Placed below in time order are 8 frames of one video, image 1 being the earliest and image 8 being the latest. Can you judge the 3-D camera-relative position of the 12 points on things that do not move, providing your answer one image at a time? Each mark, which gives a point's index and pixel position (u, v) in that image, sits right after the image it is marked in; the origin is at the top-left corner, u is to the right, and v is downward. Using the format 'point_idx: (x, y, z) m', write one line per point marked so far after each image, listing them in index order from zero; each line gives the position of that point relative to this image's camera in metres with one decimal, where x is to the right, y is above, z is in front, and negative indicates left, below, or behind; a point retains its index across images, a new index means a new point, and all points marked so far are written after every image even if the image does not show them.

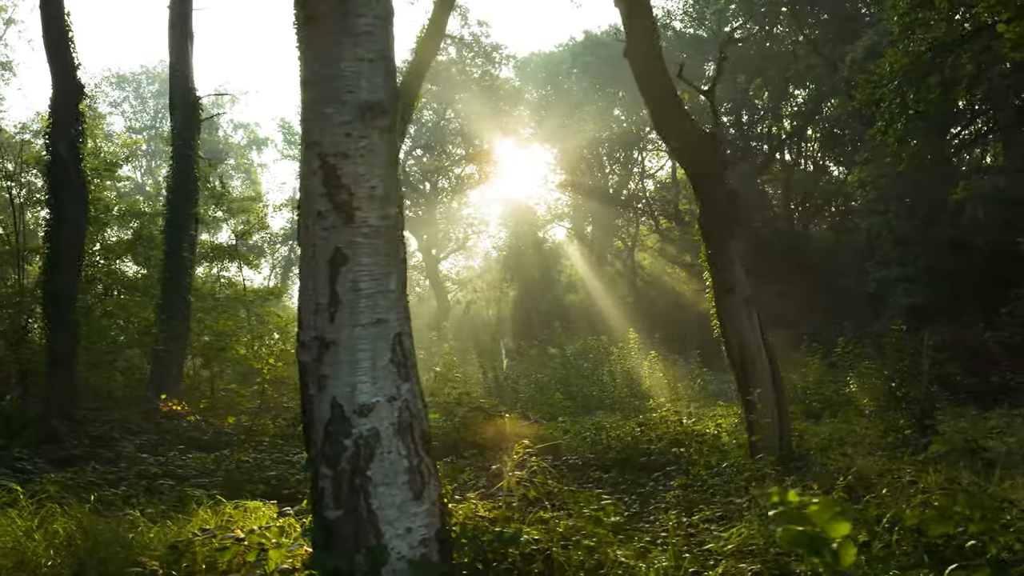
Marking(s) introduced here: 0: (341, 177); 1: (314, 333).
0: (-0.7, +0.4, +3.7) m
1: (-0.8, -0.2, +3.8) m
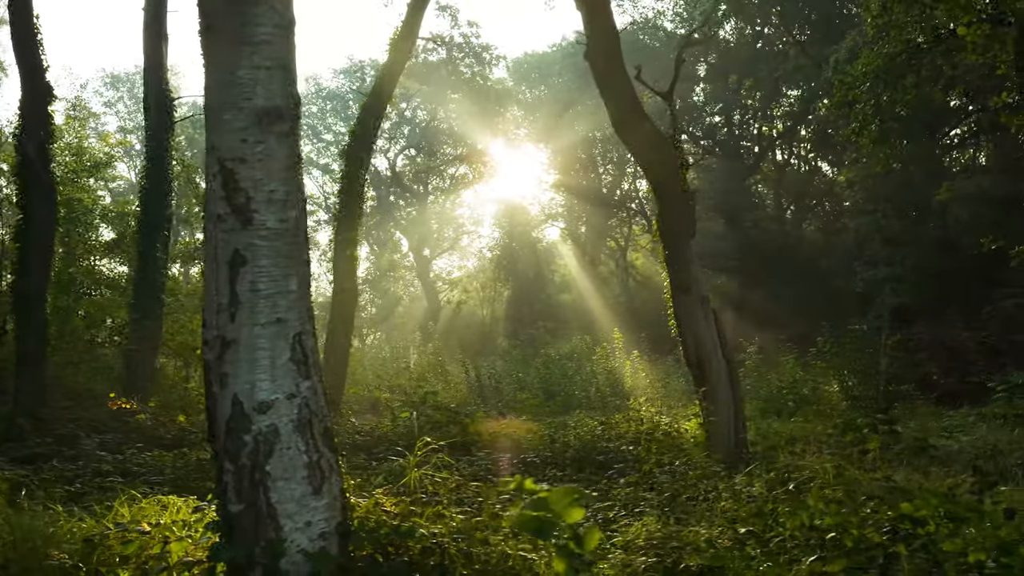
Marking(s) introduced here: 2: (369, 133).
0: (-1.1, +0.4, +3.8) m
1: (-1.3, -0.2, +3.9) m
2: (-2.1, +2.3, +13.8) m
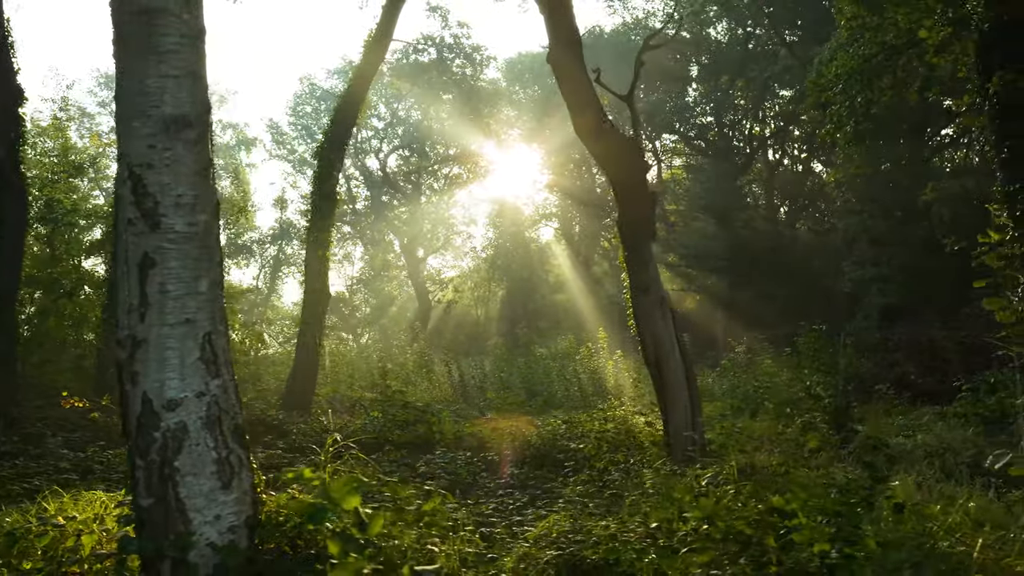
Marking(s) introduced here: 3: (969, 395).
0: (-1.6, +0.4, +4.0) m
1: (-1.7, -0.2, +4.0) m
2: (-2.6, +2.3, +13.9) m
3: (+6.5, -1.5, +13.0) m
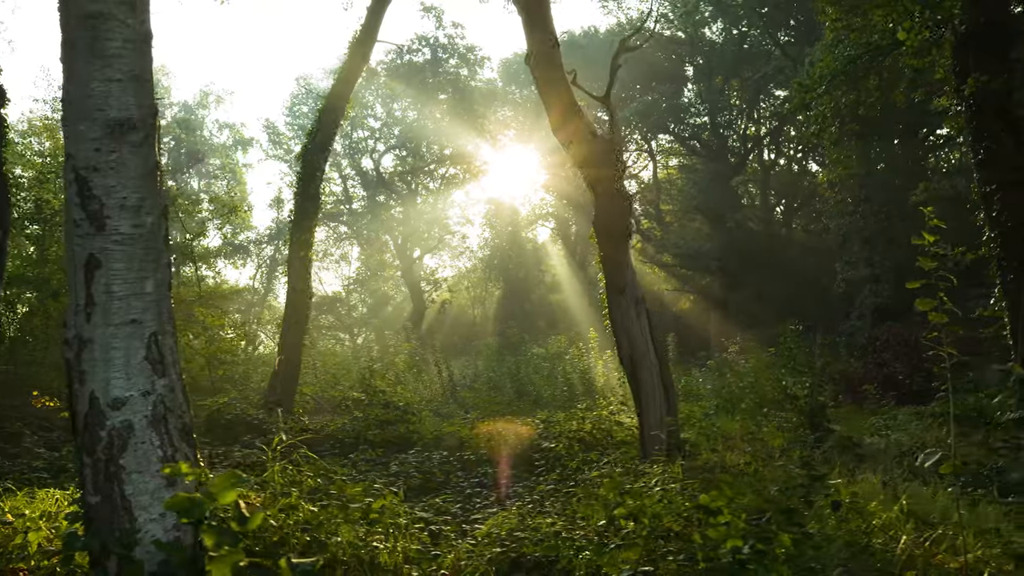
0: (-1.8, +0.4, +4.0) m
1: (-1.9, -0.2, +4.1) m
2: (-2.8, +2.3, +14.0) m
3: (+6.2, -1.5, +13.1) m
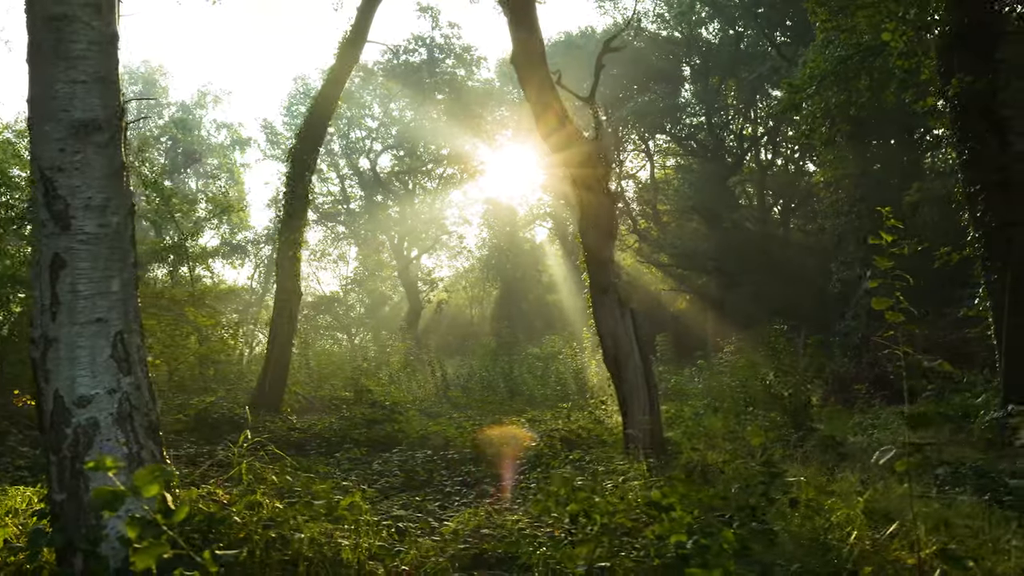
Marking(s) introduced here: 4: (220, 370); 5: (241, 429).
0: (-2.0, +0.4, +4.1) m
1: (-2.1, -0.2, +4.1) m
2: (-3.0, +2.3, +14.0) m
3: (+6.0, -1.5, +13.1) m
4: (-5.8, -1.6, +18.2) m
5: (-3.3, -1.7, +11.2) m
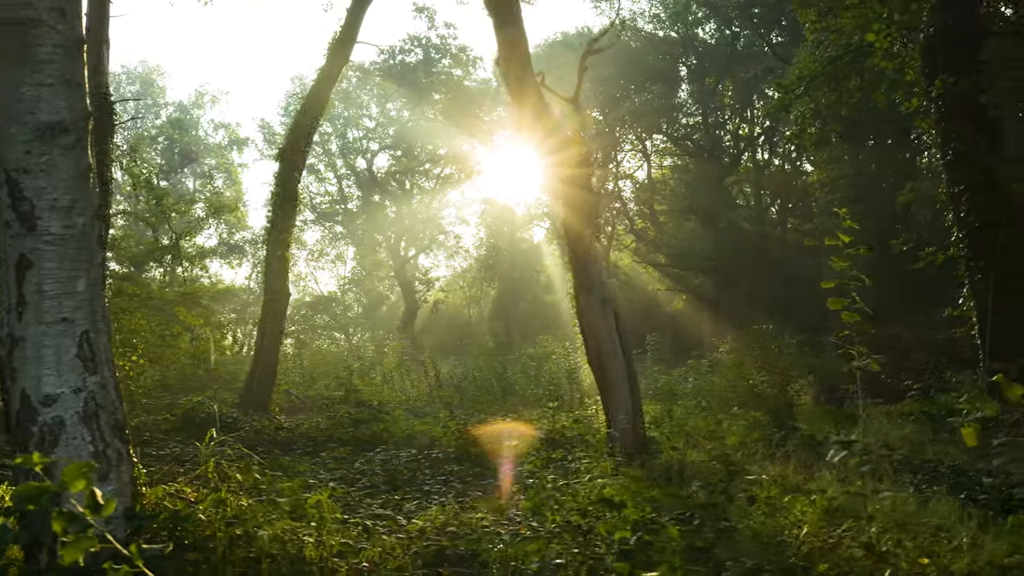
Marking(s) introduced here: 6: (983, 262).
0: (-2.2, +0.4, +4.1) m
1: (-2.3, -0.2, +4.2) m
2: (-3.2, +2.3, +14.1) m
3: (+5.8, -1.5, +13.2) m
4: (-5.9, -1.6, +18.3) m
5: (-3.5, -1.7, +11.3) m
6: (+5.8, +0.3, +11.3) m
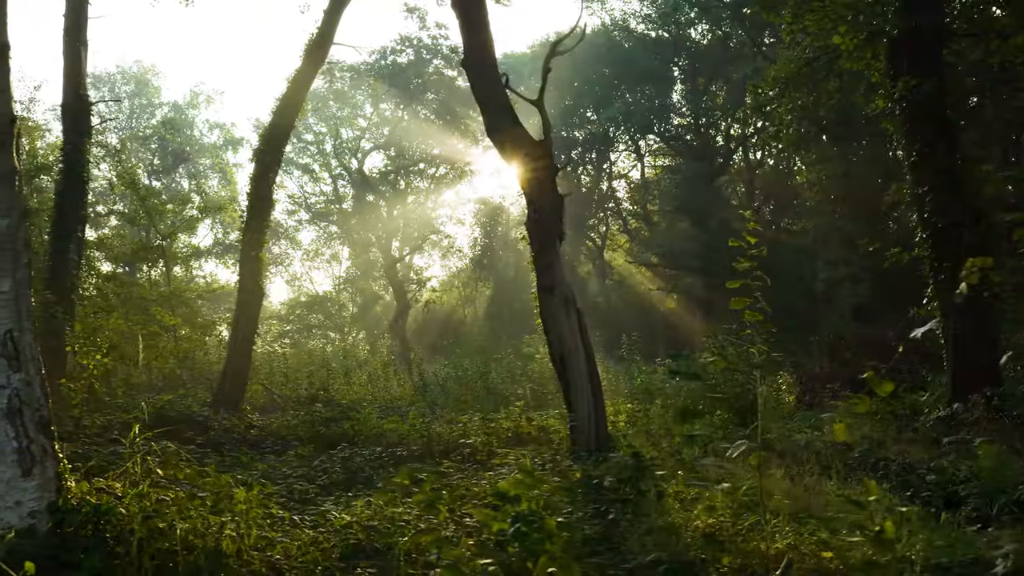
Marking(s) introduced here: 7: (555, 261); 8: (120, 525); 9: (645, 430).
0: (-2.6, +0.4, +4.2) m
1: (-2.7, -0.2, +4.3) m
2: (-3.6, +2.3, +14.2) m
3: (+5.4, -1.5, +13.3) m
4: (-6.3, -1.6, +18.4) m
5: (-3.9, -1.7, +11.4) m
6: (+5.4, +0.3, +11.4) m
7: (+0.5, +0.3, +10.5) m
8: (-2.0, -1.2, +4.7) m
9: (+1.6, -1.7, +10.7) m
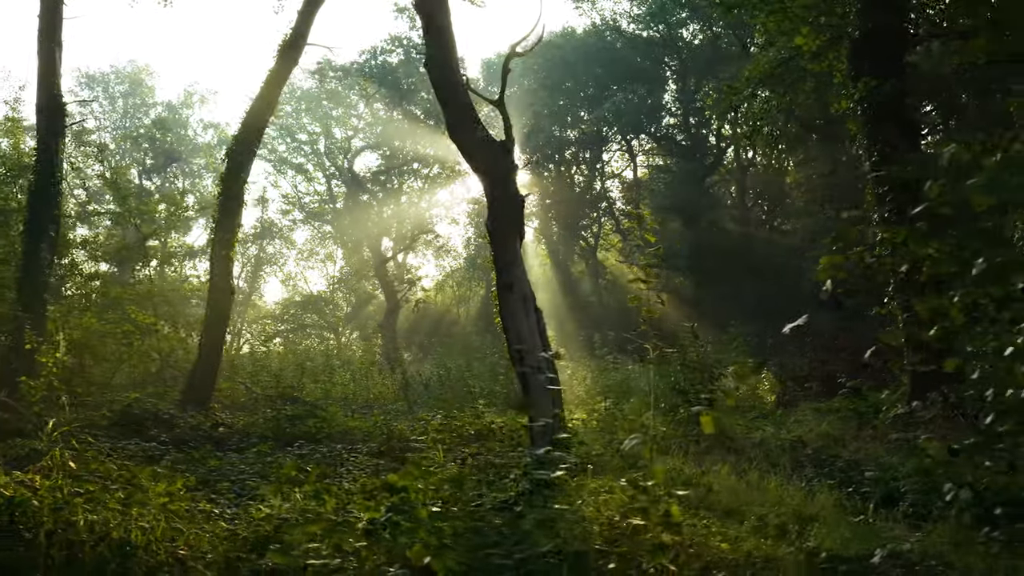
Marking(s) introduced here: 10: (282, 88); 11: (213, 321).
0: (-3.1, +0.5, +4.3) m
1: (-3.2, -0.2, +4.4) m
2: (-4.0, +2.4, +14.3) m
3: (+5.0, -1.5, +13.4) m
4: (-6.8, -1.6, +18.5) m
5: (-4.4, -1.7, +11.5) m
6: (+5.0, +0.3, +11.5) m
7: (0.0, +0.3, +10.6) m
8: (-2.5, -1.2, +4.8) m
9: (+1.1, -1.6, +10.8) m
10: (-3.7, +3.2, +14.4) m
11: (-4.4, -0.5, +13.6) m
